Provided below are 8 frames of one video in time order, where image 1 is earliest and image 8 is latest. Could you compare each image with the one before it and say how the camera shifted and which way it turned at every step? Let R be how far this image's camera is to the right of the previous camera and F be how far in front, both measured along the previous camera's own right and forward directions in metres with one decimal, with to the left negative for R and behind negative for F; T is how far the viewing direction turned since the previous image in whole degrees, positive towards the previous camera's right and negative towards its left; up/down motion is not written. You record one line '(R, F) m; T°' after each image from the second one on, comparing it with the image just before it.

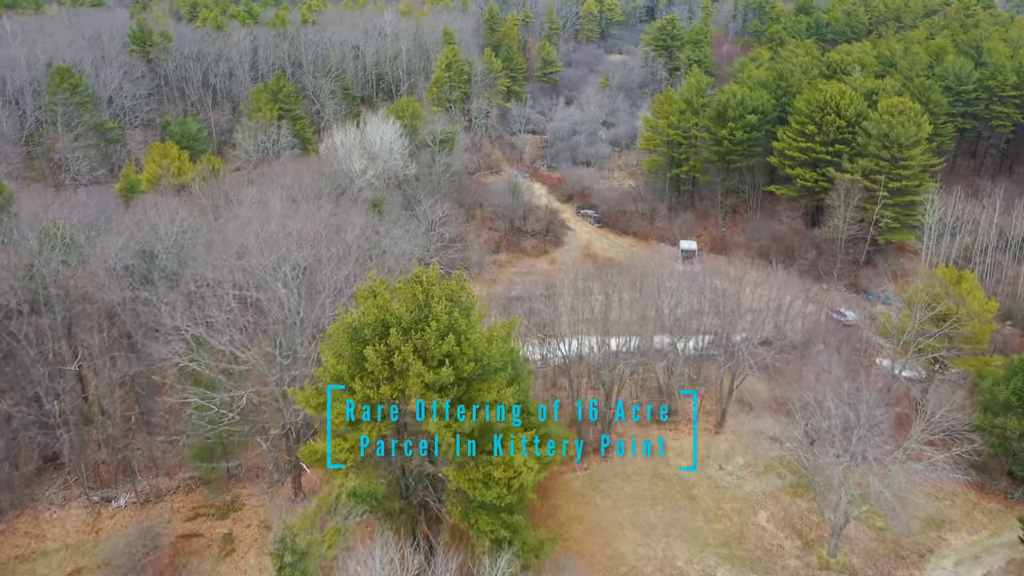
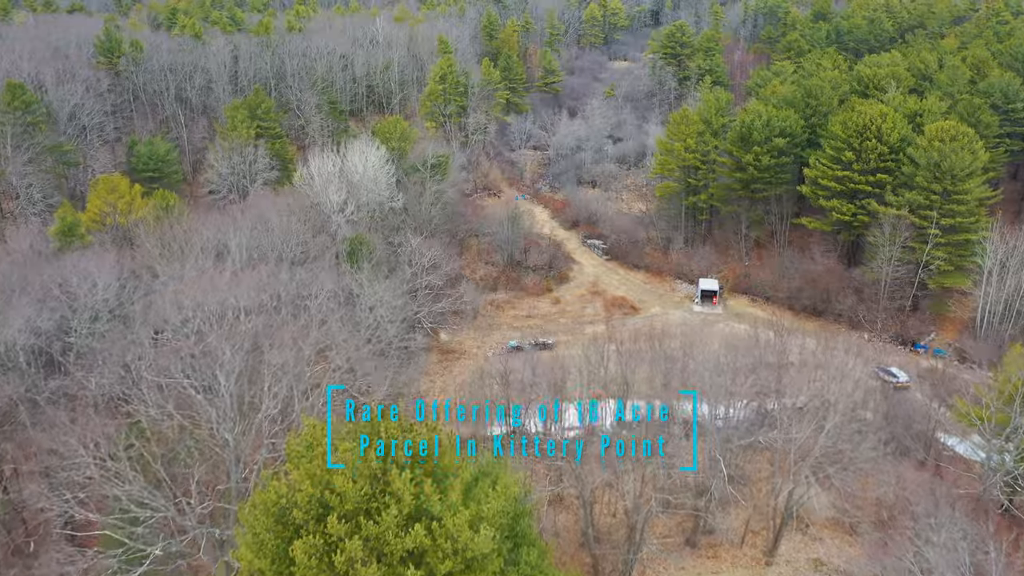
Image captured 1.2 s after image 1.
(+0.1, +4.4) m; 0°
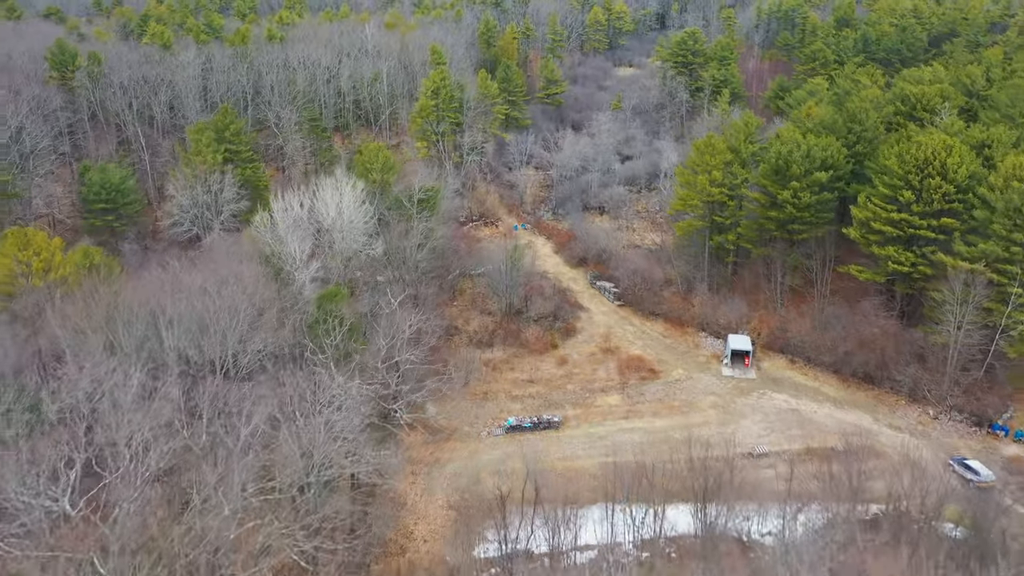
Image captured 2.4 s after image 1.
(+0.1, +5.2) m; 0°
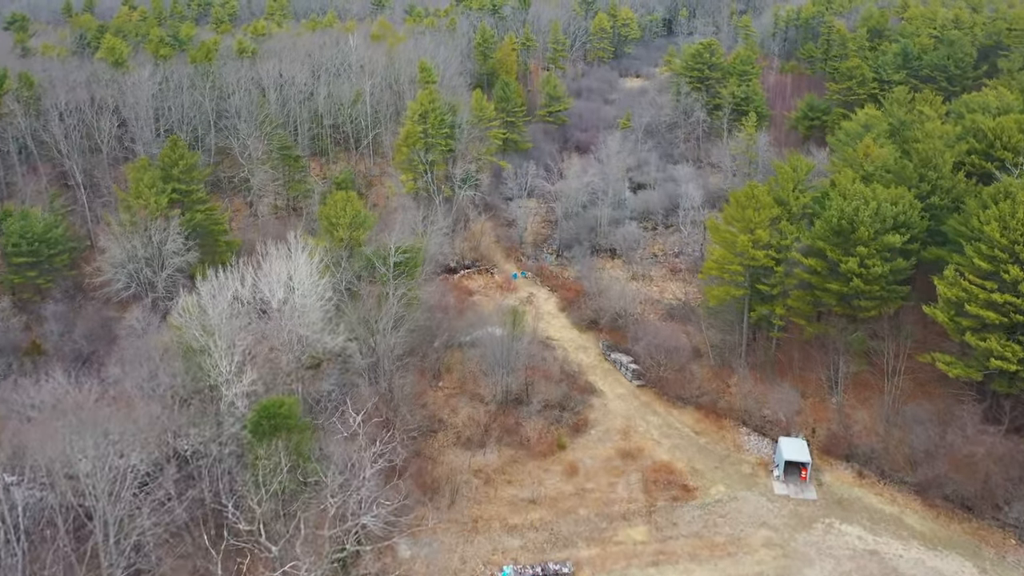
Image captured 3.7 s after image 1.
(+0.1, +6.4) m; 0°
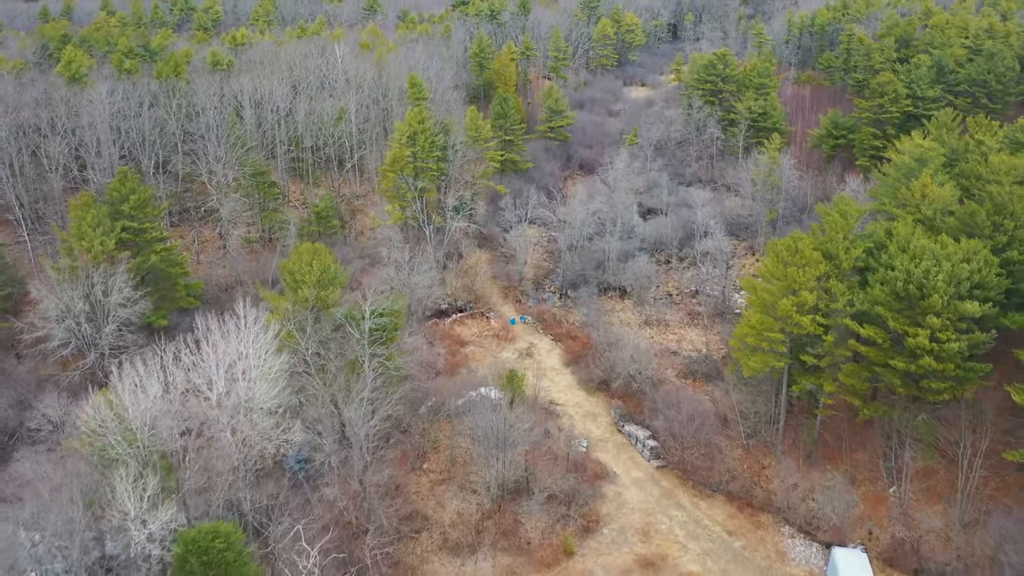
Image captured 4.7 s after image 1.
(+0.1, +4.5) m; 0°
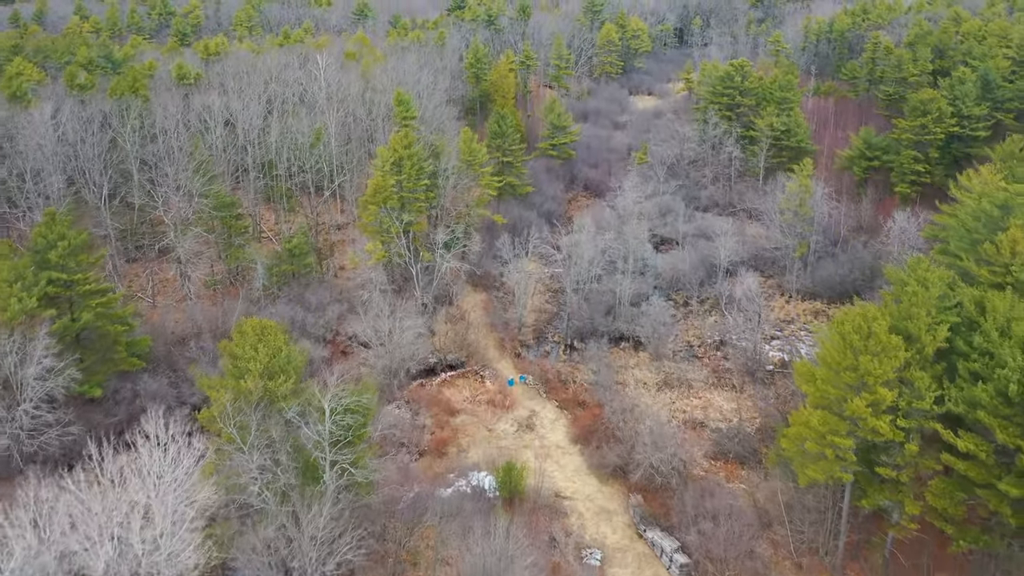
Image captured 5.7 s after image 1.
(0.0, +4.9) m; 0°
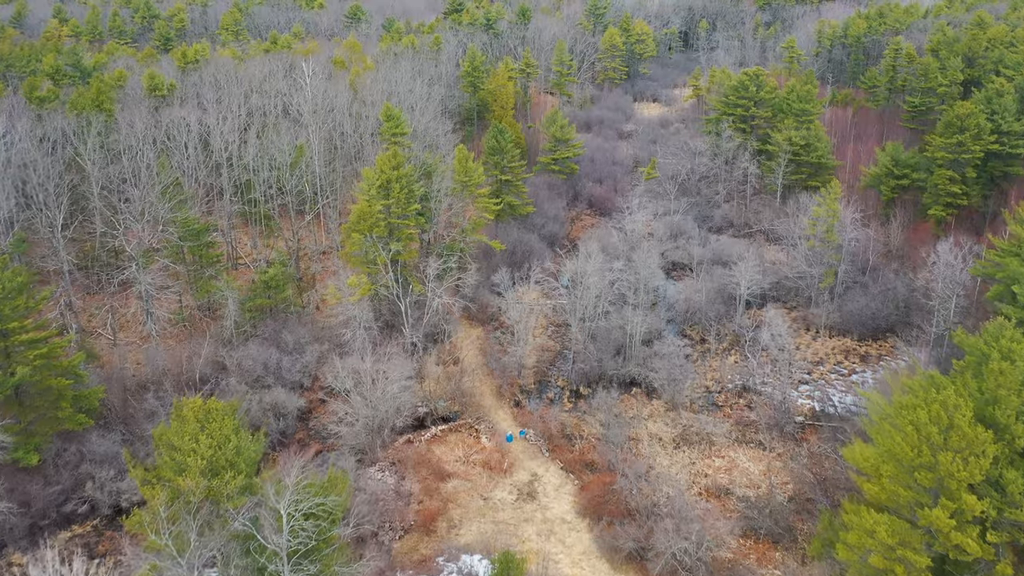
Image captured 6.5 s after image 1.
(0.0, +3.5) m; 0°
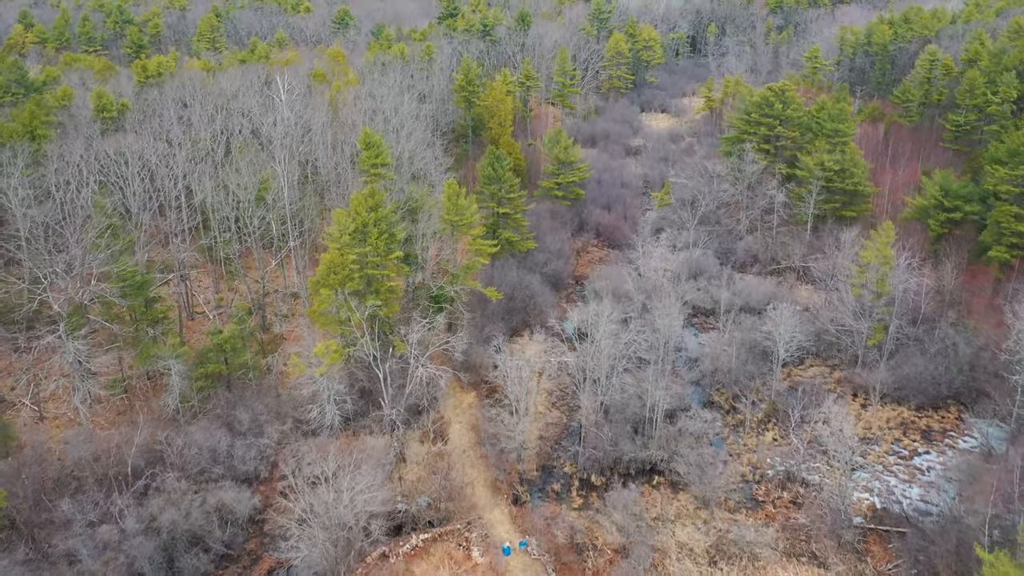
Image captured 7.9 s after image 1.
(0.0, +5.1) m; 0°
